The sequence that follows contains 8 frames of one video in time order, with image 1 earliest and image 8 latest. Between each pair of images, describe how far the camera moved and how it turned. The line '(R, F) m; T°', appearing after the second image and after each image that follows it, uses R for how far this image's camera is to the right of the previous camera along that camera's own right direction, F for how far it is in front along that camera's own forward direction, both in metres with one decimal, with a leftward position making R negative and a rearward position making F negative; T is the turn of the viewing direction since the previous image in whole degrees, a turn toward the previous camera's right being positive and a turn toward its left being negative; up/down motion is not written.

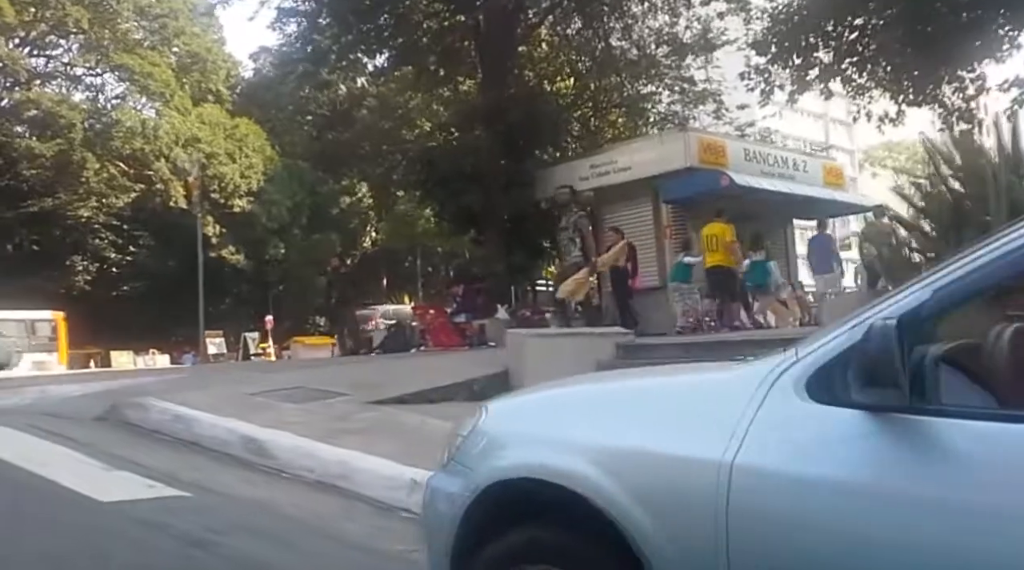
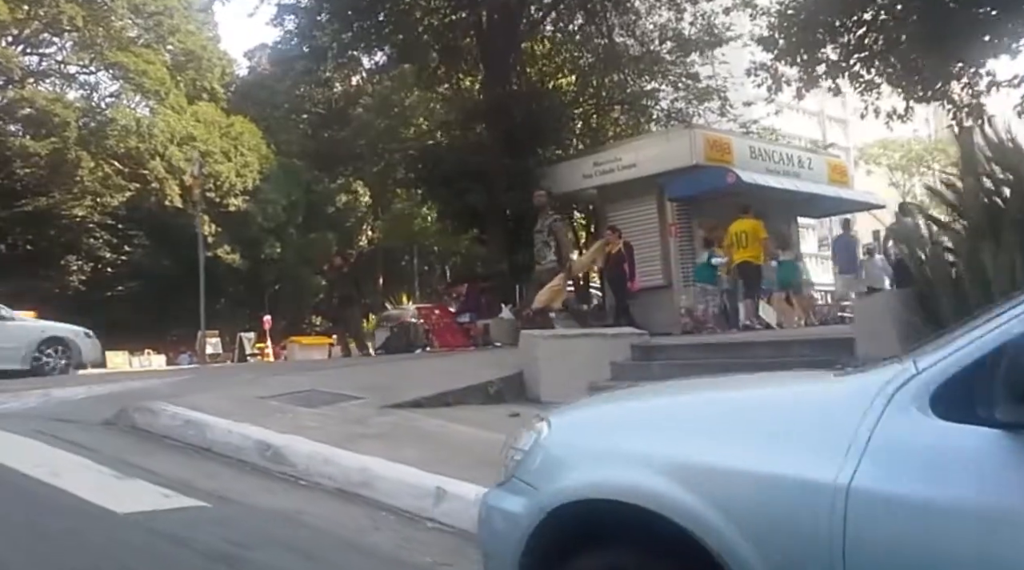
(-0.2, +0.2) m; 0°
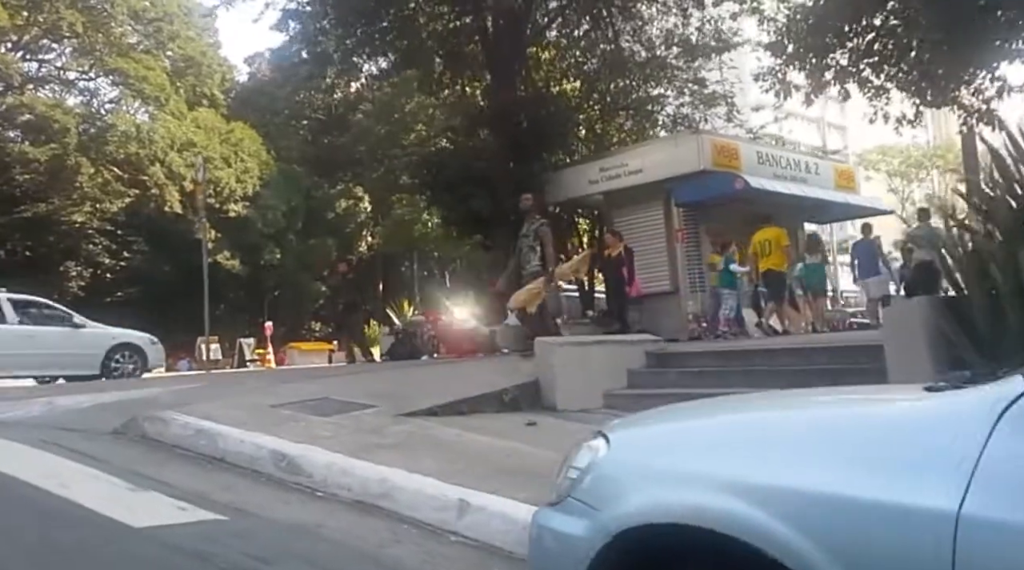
(-0.1, +0.1) m; 0°
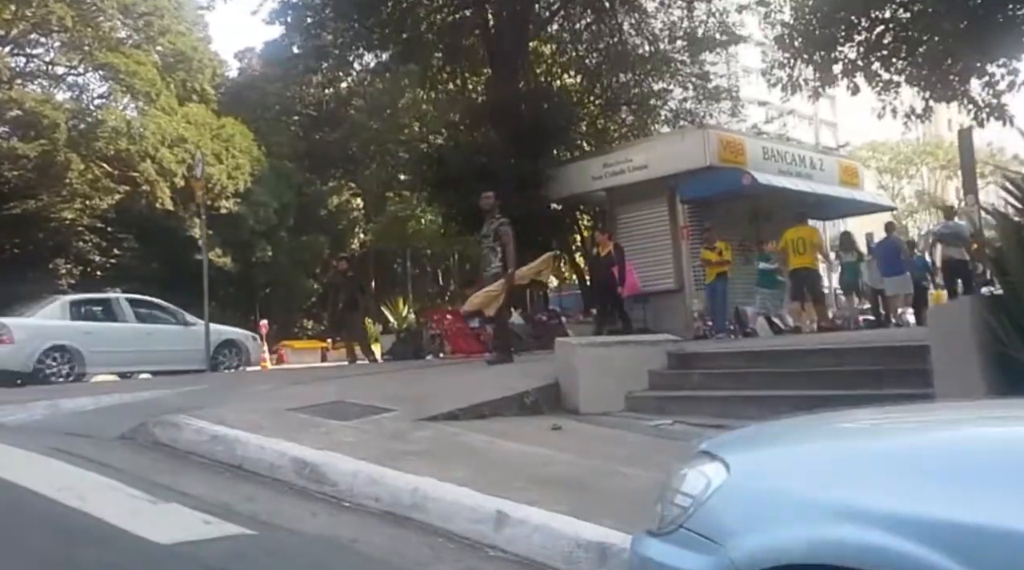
(-0.3, +0.2) m; +1°
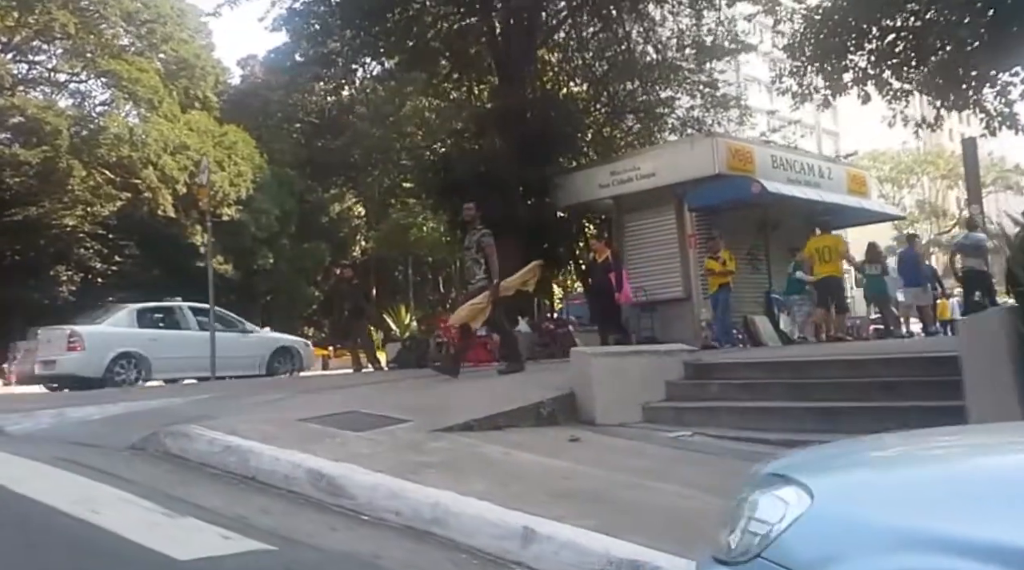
(-0.1, +0.1) m; 0°
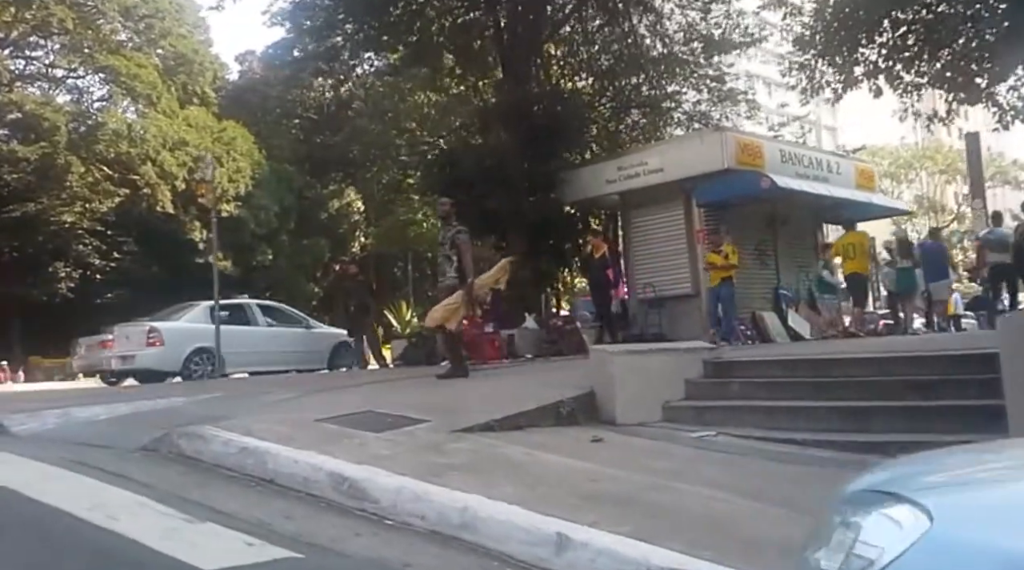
(-0.2, +0.2) m; 0°
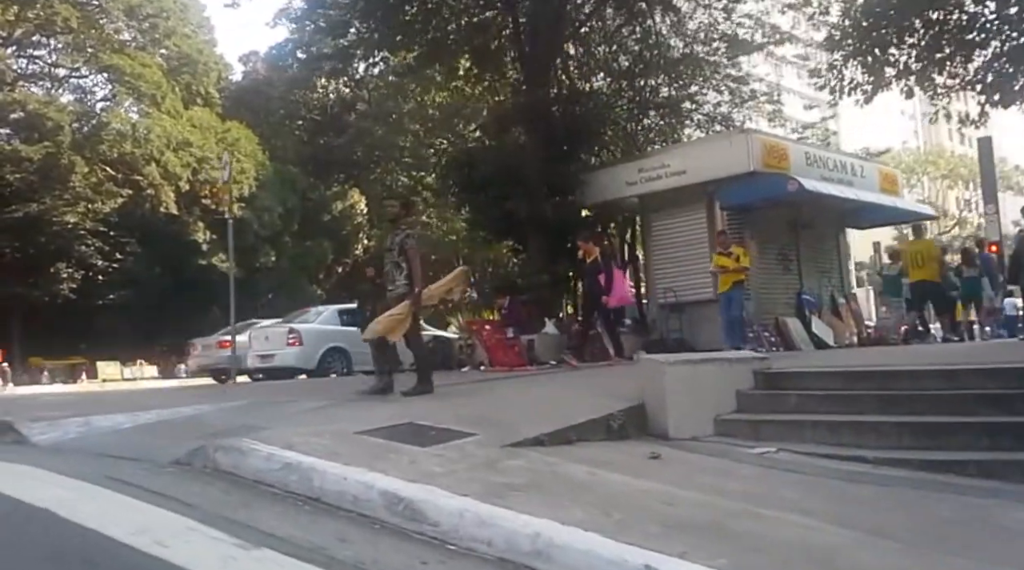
(-0.4, +0.3) m; 0°
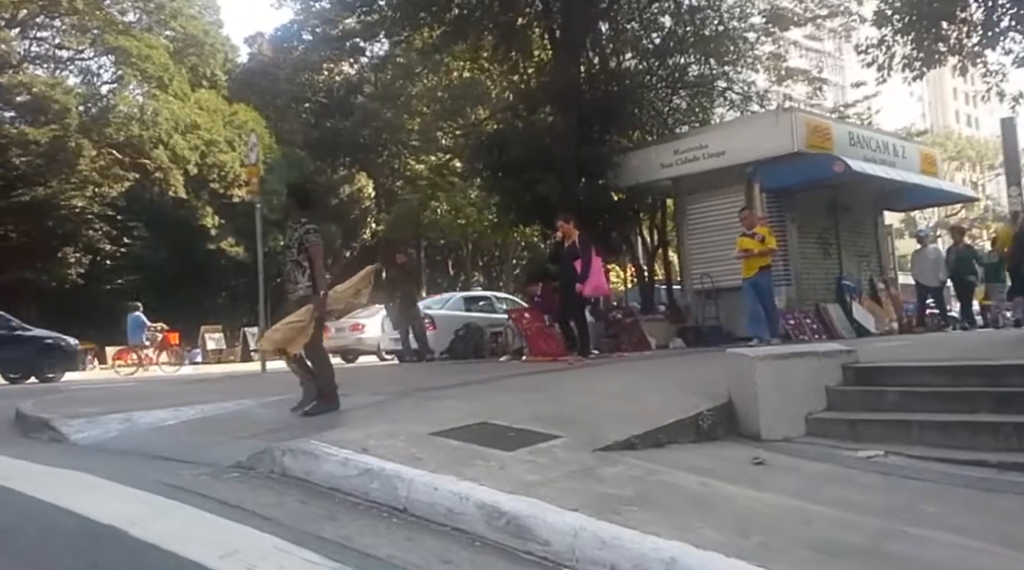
(-0.5, +0.5) m; 0°
